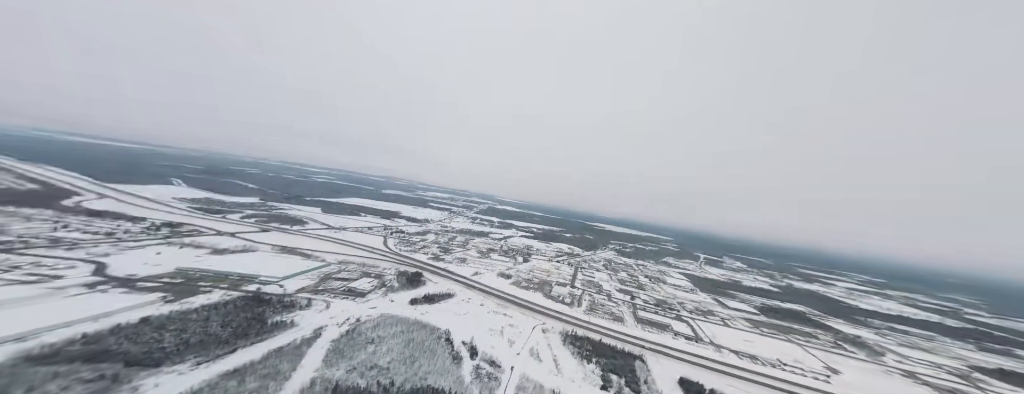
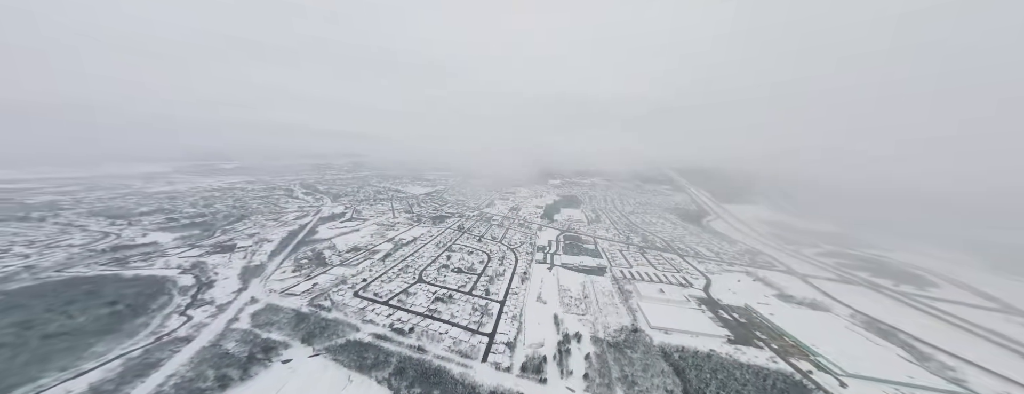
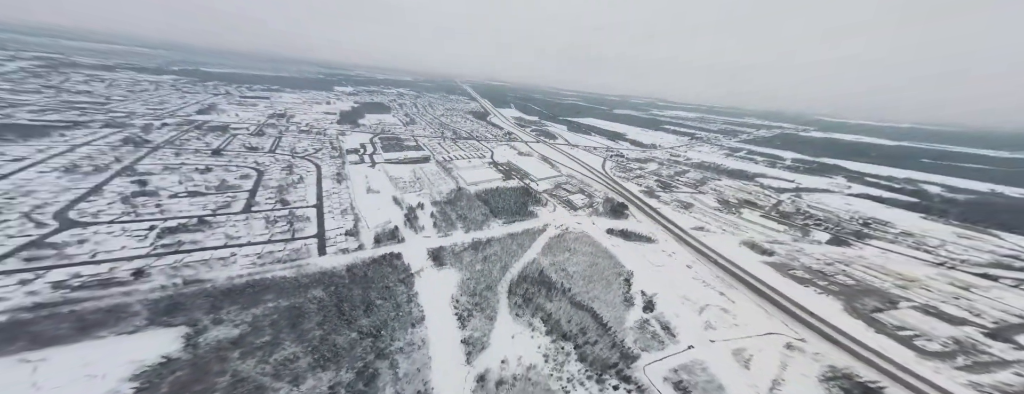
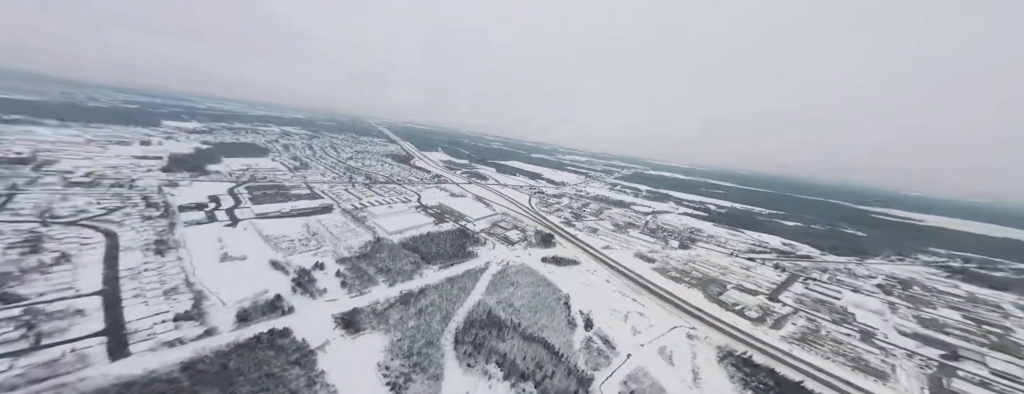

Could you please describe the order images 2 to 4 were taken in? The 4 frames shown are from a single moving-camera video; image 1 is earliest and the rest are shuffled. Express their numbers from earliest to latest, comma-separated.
4, 3, 2
